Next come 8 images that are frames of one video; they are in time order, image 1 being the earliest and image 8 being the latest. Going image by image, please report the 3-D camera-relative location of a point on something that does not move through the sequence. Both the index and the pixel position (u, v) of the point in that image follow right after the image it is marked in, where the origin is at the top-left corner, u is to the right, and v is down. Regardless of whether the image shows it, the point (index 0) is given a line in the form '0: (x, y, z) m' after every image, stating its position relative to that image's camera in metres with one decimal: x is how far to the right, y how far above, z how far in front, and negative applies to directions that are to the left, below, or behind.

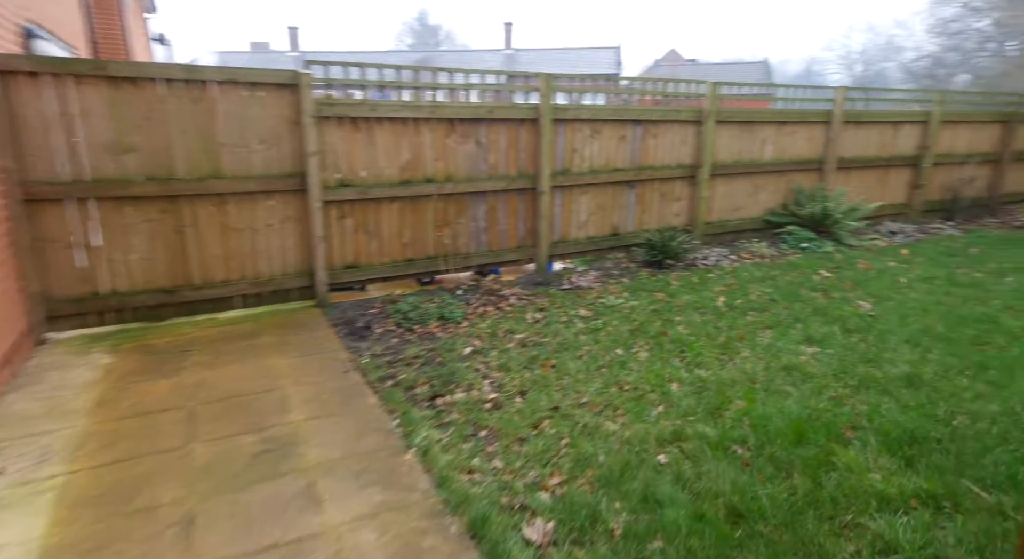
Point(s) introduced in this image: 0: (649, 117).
0: (+1.6, +1.9, +6.3) m
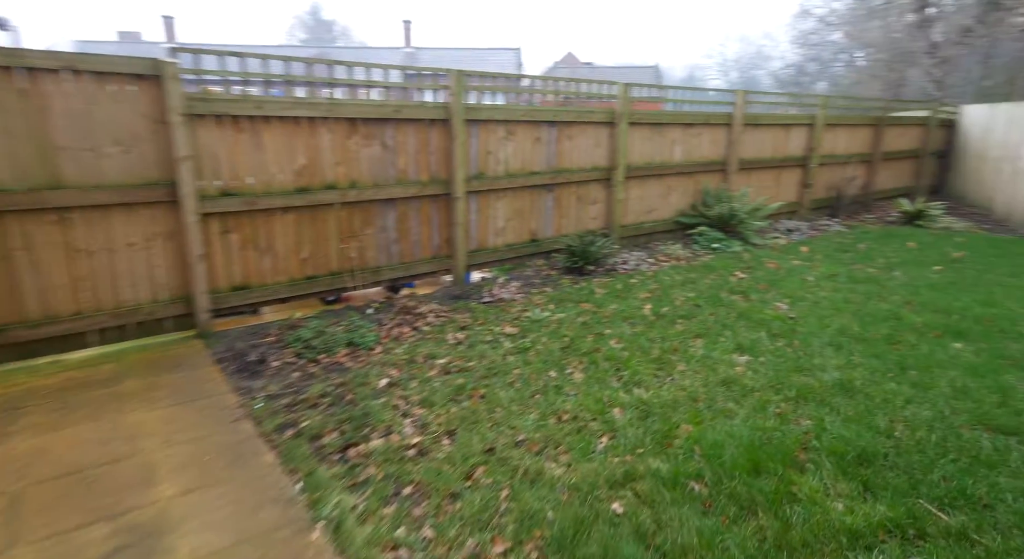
0: (+0.6, +1.8, +6.1) m
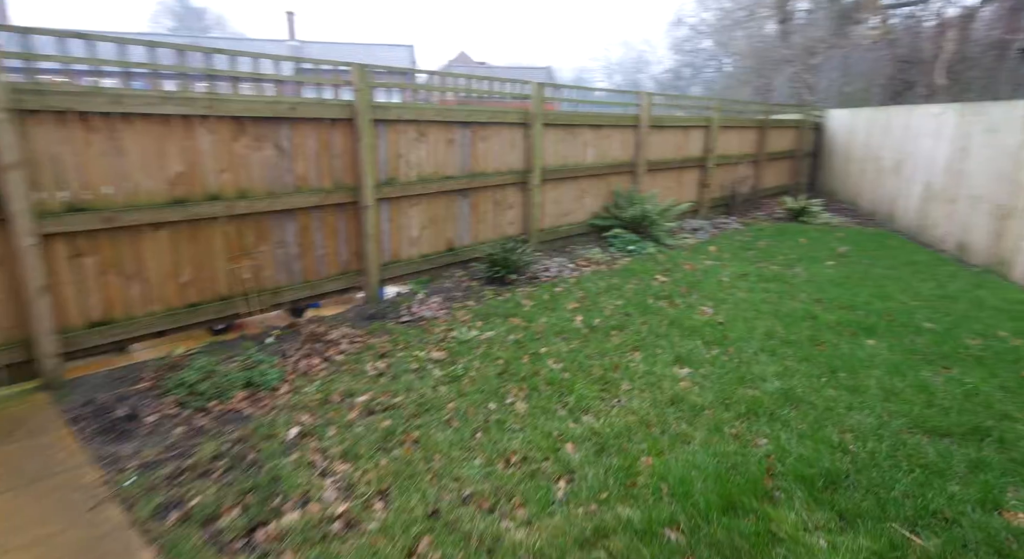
0: (-0.4, +1.7, +5.7) m
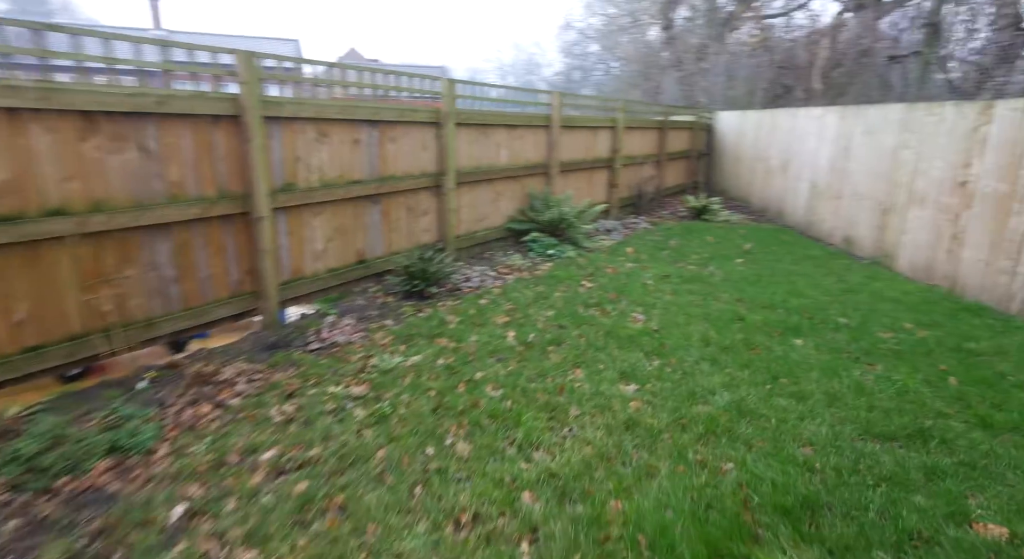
0: (-1.2, +1.6, +5.2) m
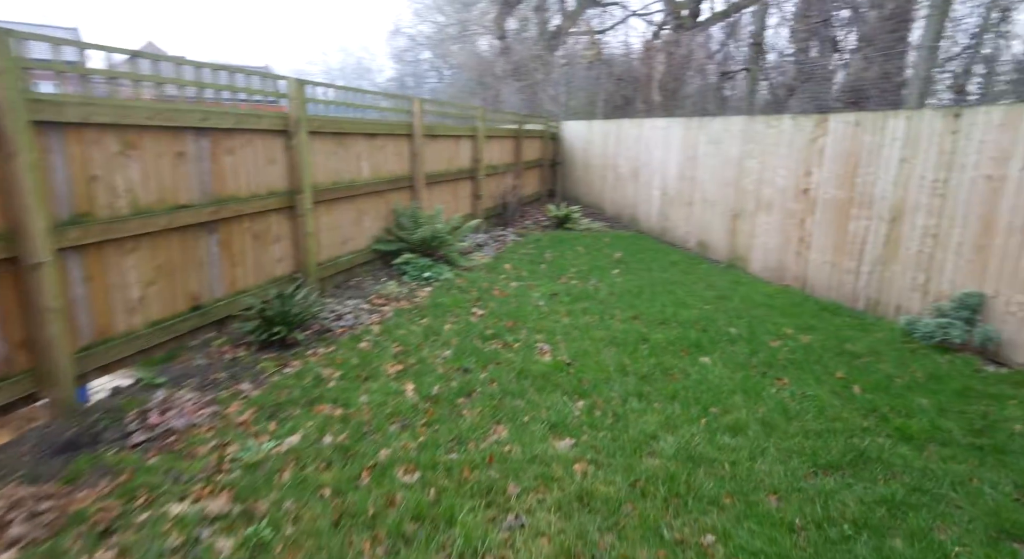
0: (-2.3, +1.2, +4.1) m
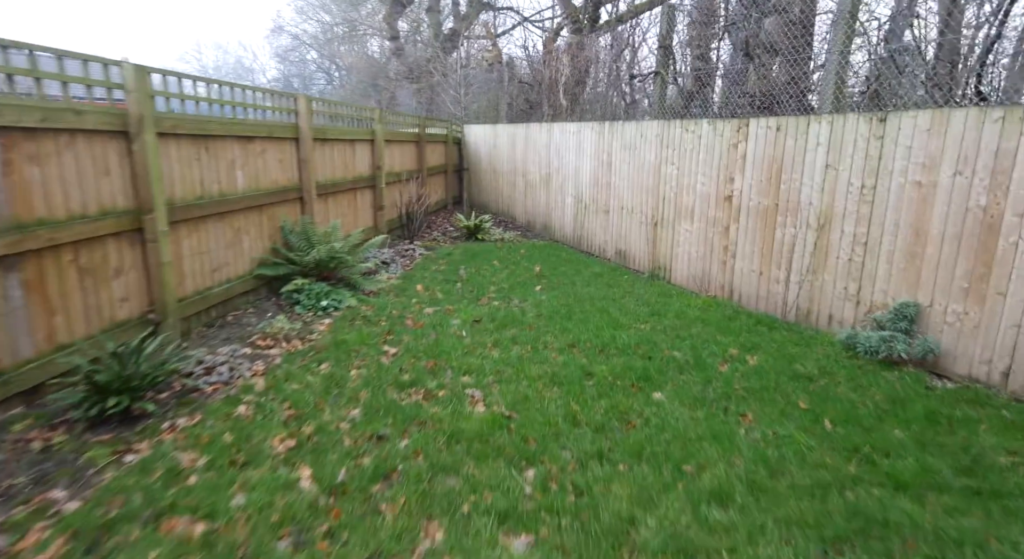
0: (-2.8, +0.9, +3.0) m
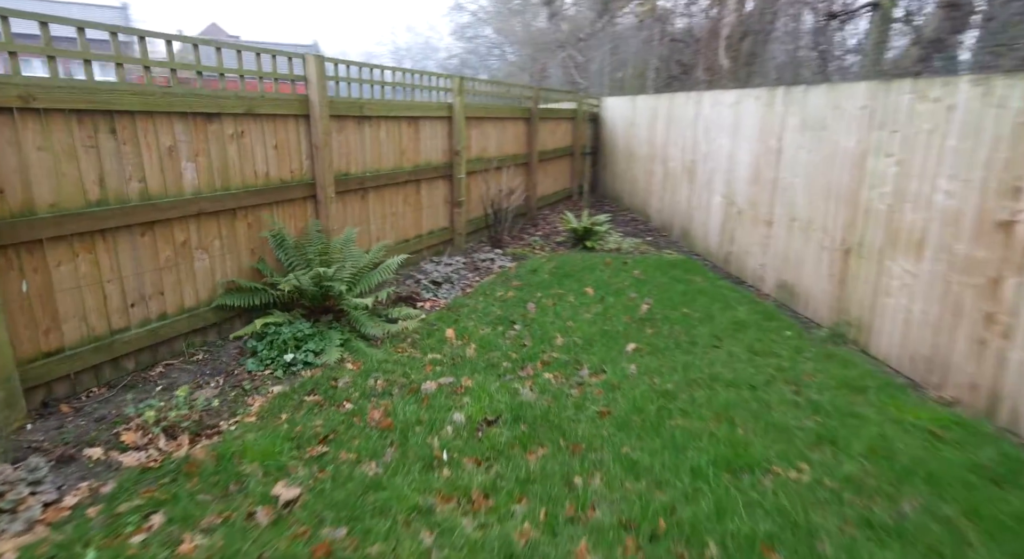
0: (-3.0, +0.6, +1.7) m
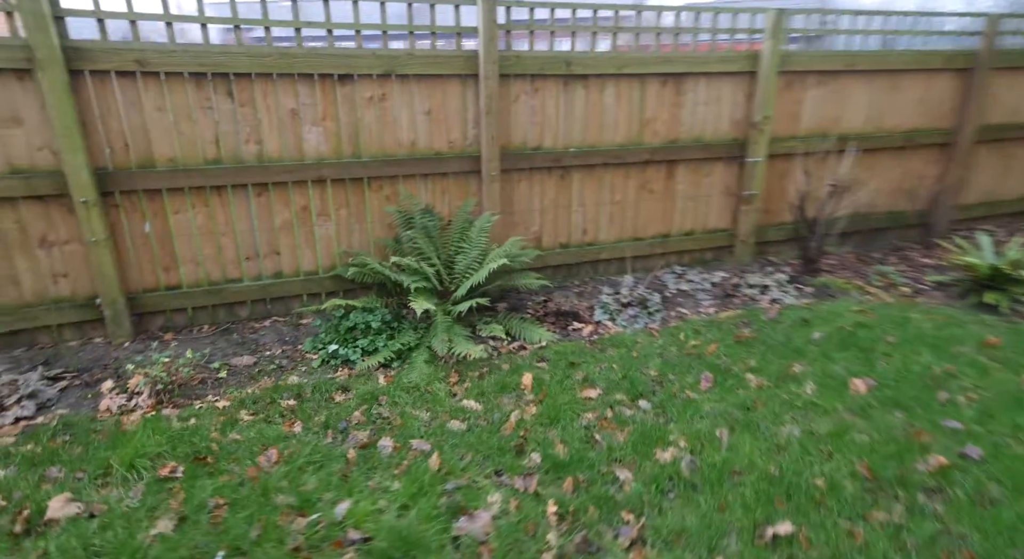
0: (-3.2, +1.1, +2.8) m
